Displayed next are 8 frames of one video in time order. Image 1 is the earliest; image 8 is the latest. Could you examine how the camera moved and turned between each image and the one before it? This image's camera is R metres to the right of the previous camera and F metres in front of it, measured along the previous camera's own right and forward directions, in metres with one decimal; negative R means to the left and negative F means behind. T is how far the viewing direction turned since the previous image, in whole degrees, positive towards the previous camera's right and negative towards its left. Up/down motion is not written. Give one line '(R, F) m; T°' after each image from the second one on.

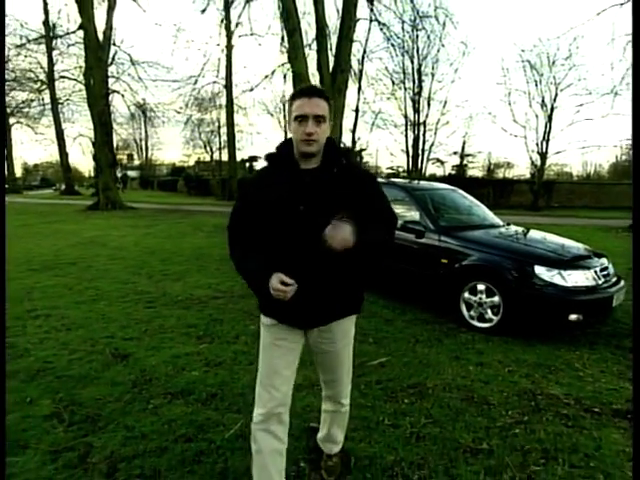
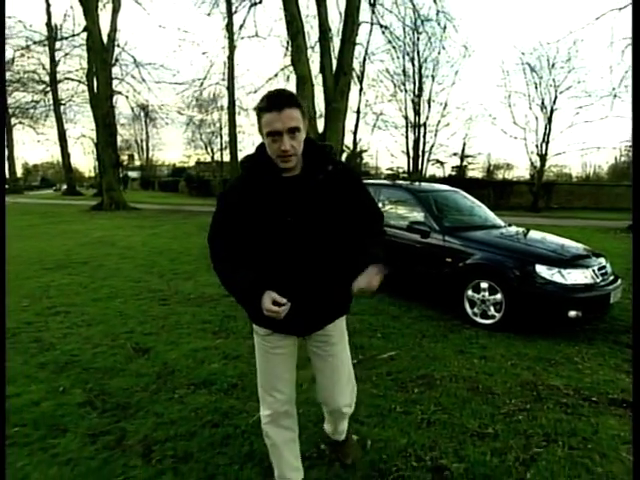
(-0.2, -0.3) m; 0°
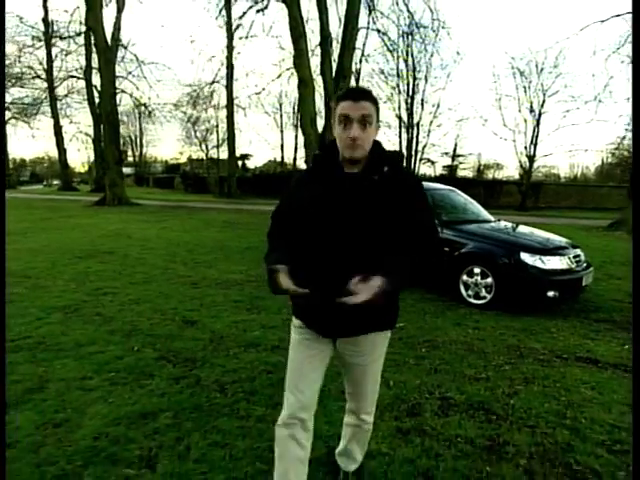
(-0.5, -1.0) m; +1°
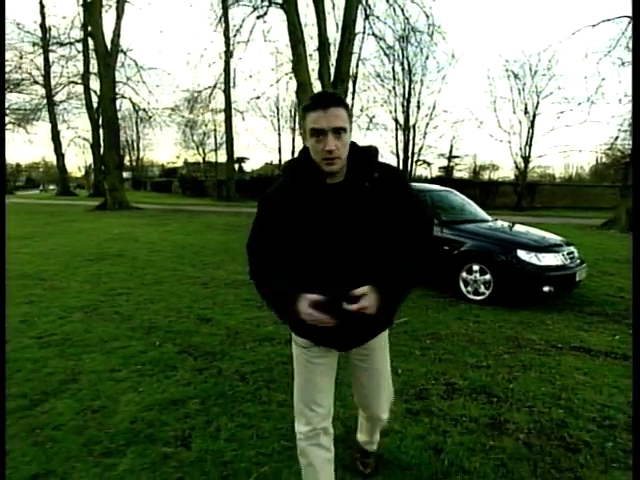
(-0.2, -0.3) m; 0°
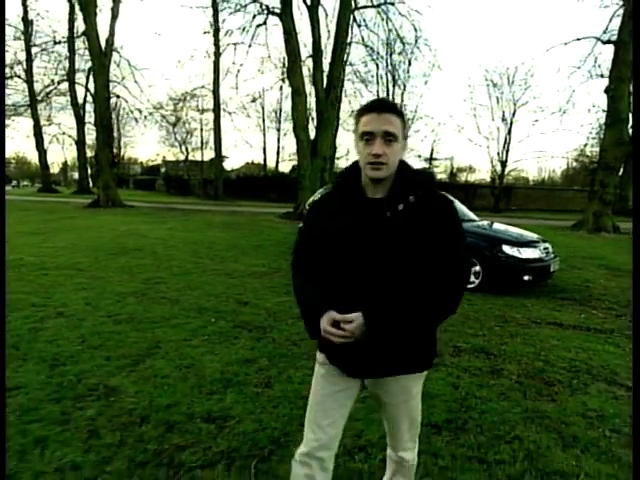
(-0.8, -1.2) m; +3°
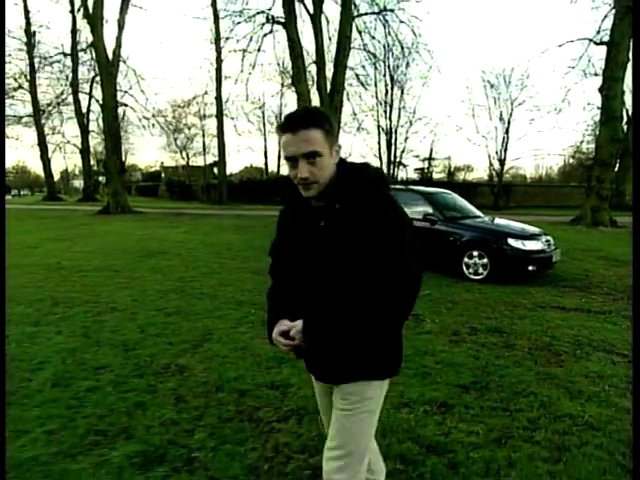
(-0.5, -0.7) m; 0°
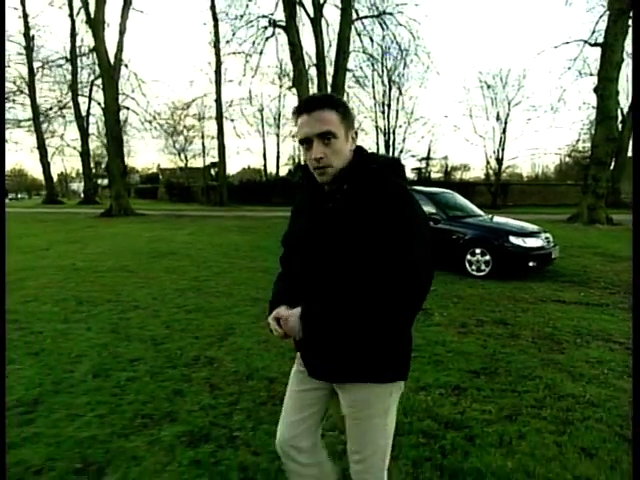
(-0.3, -0.4) m; 0°
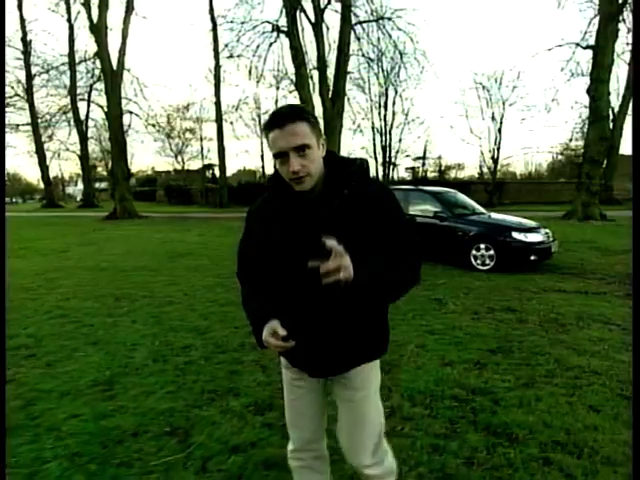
(-0.5, -0.6) m; +1°
